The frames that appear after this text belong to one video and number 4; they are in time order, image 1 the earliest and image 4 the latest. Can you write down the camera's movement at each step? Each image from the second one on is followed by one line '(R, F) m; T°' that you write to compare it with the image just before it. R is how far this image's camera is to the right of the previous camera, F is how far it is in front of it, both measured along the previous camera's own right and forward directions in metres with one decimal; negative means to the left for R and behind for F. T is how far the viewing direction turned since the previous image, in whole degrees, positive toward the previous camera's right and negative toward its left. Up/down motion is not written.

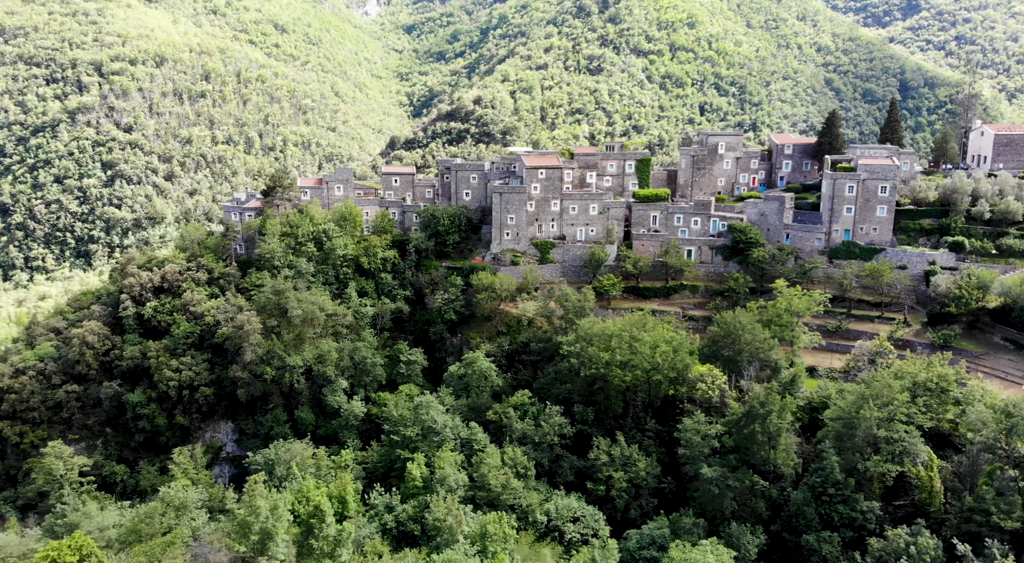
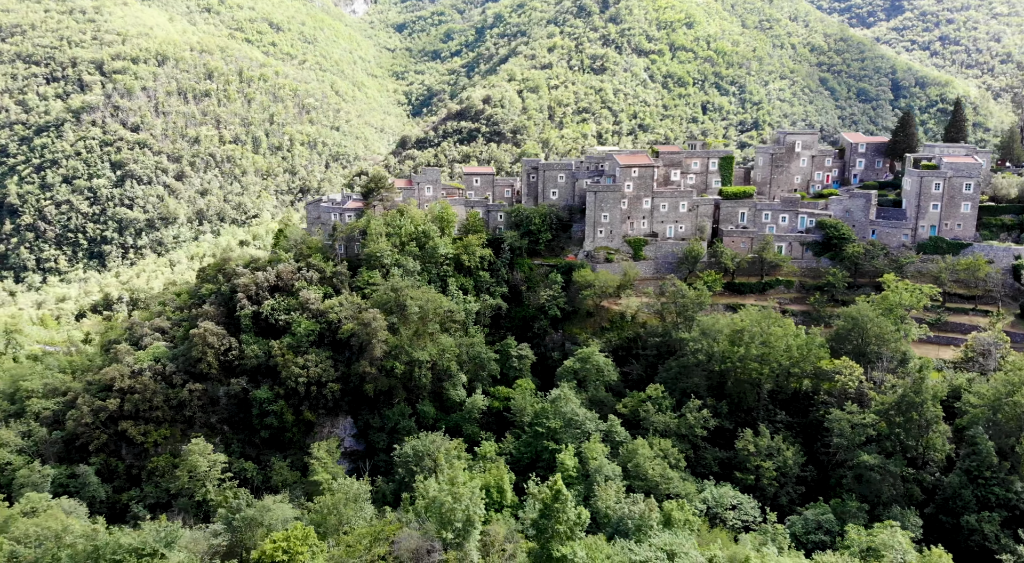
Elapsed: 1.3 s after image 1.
(-9.9, -1.0) m; +2°
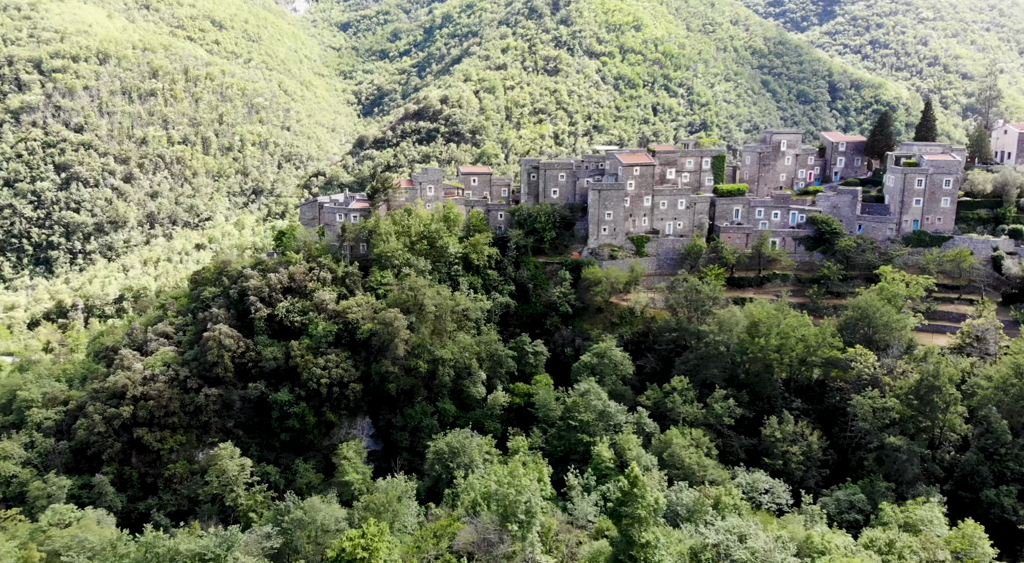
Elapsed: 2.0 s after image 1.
(-5.5, -0.5) m; +4°
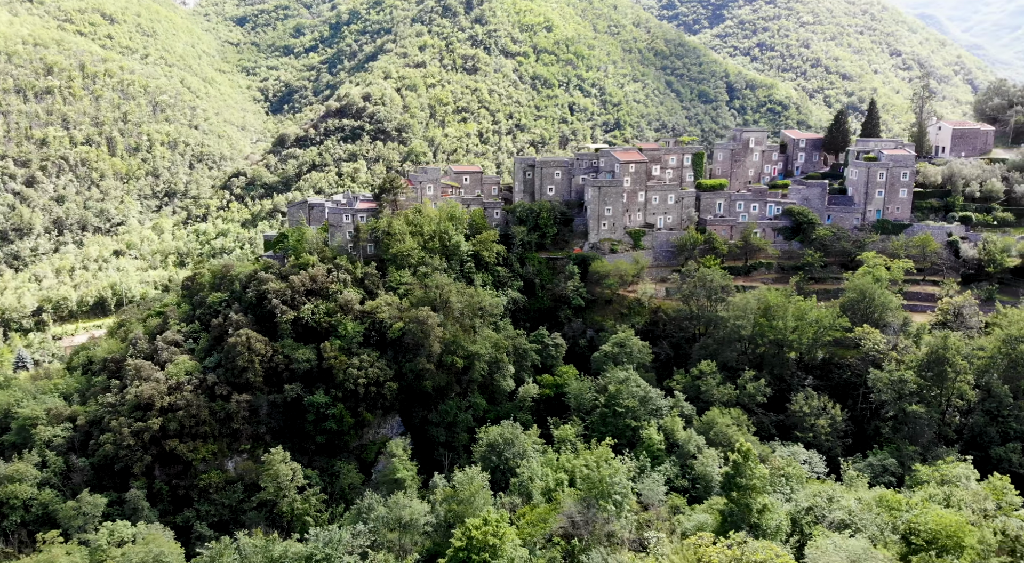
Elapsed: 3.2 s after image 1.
(-9.4, -0.8) m; +8°
